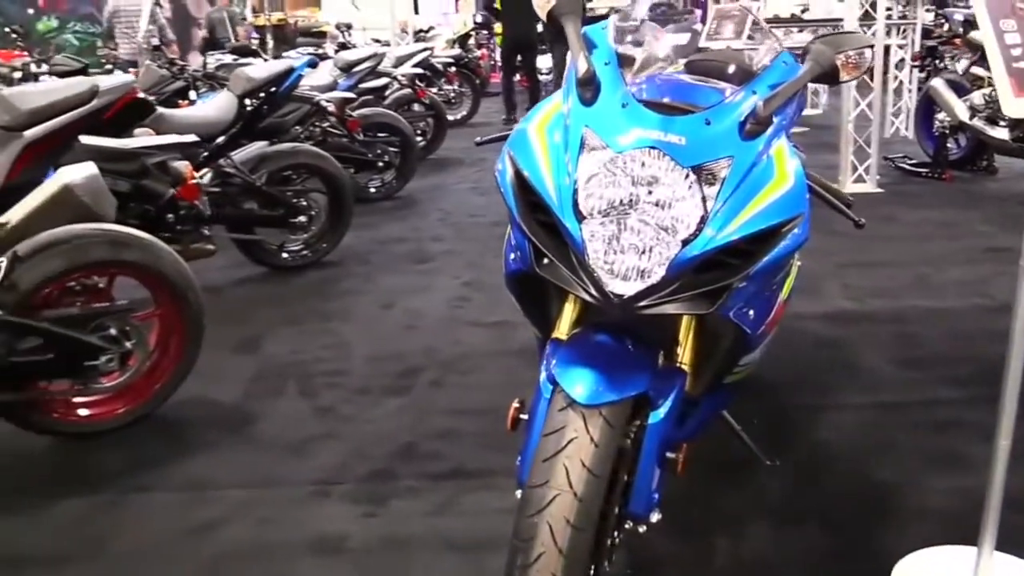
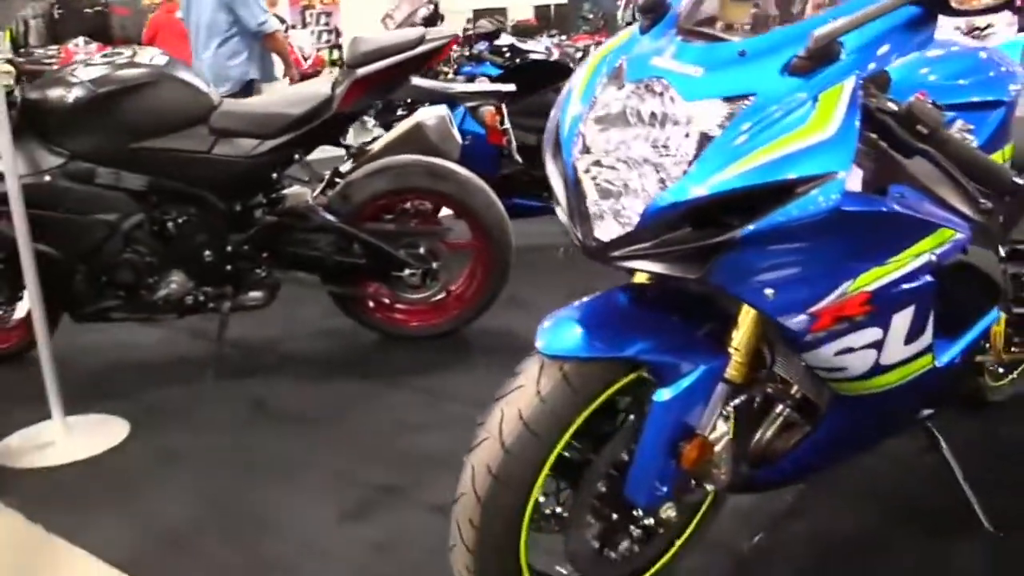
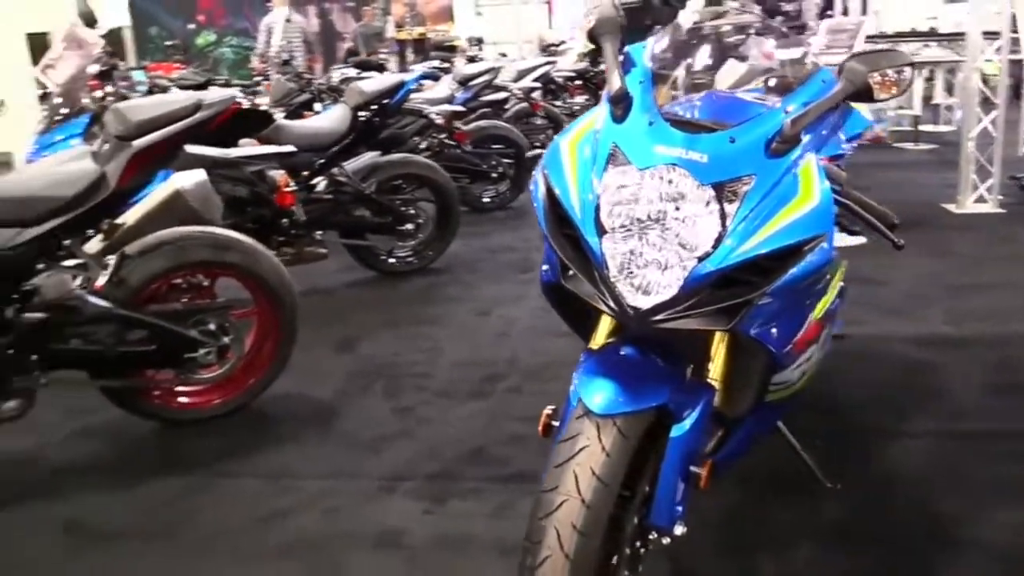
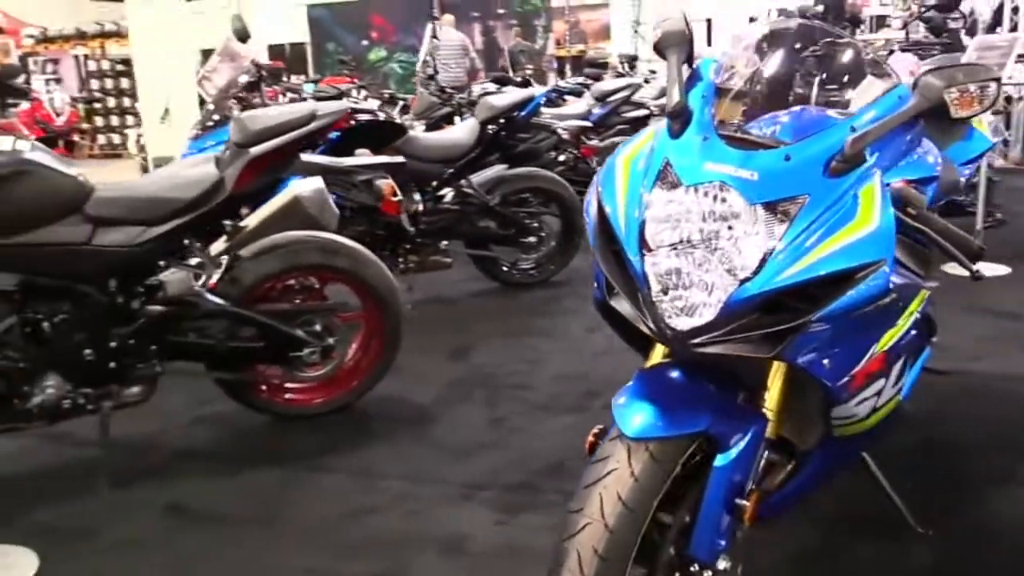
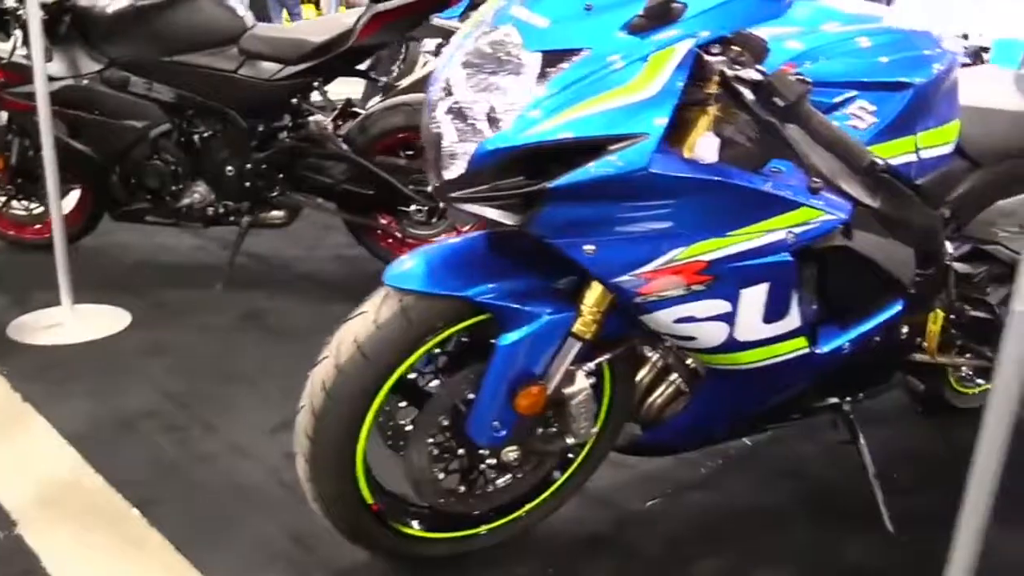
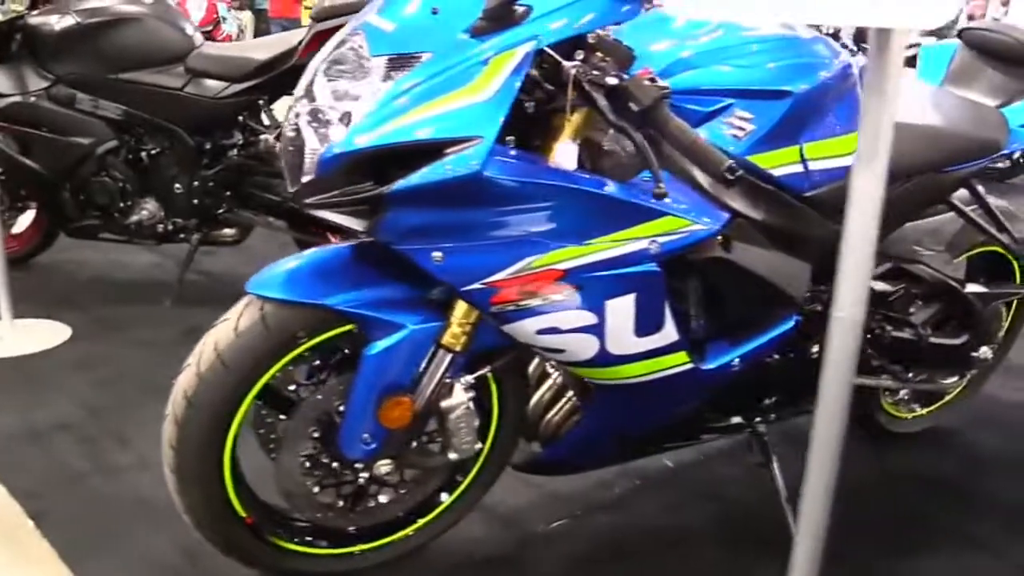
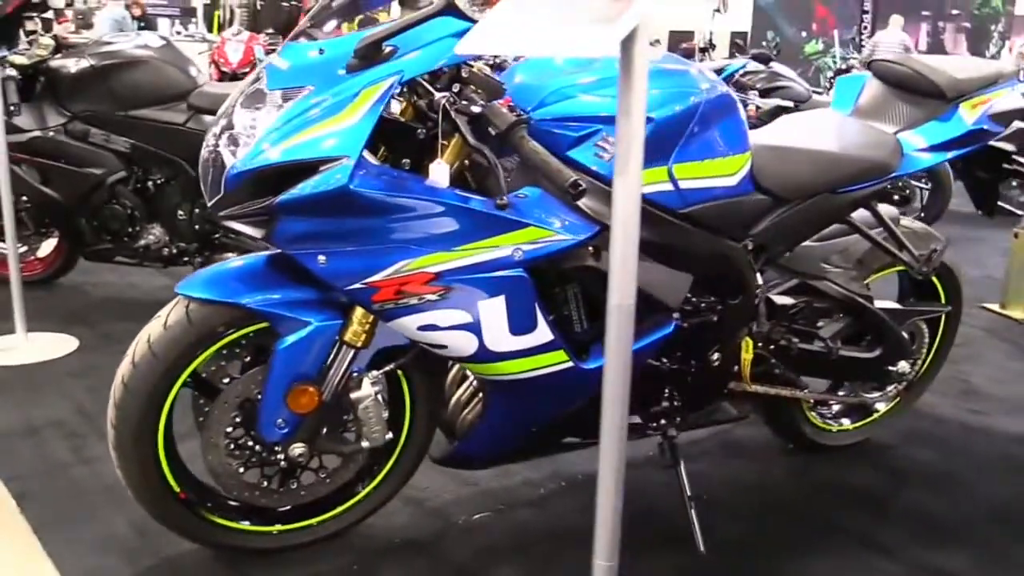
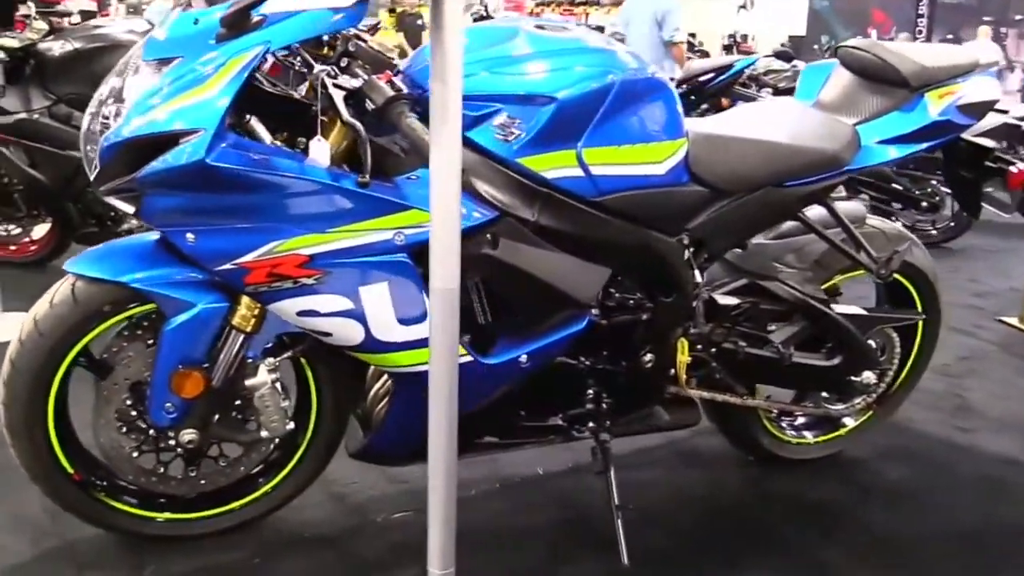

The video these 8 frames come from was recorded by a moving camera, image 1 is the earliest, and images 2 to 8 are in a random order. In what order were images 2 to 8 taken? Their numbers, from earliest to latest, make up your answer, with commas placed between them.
3, 4, 2, 5, 6, 7, 8
